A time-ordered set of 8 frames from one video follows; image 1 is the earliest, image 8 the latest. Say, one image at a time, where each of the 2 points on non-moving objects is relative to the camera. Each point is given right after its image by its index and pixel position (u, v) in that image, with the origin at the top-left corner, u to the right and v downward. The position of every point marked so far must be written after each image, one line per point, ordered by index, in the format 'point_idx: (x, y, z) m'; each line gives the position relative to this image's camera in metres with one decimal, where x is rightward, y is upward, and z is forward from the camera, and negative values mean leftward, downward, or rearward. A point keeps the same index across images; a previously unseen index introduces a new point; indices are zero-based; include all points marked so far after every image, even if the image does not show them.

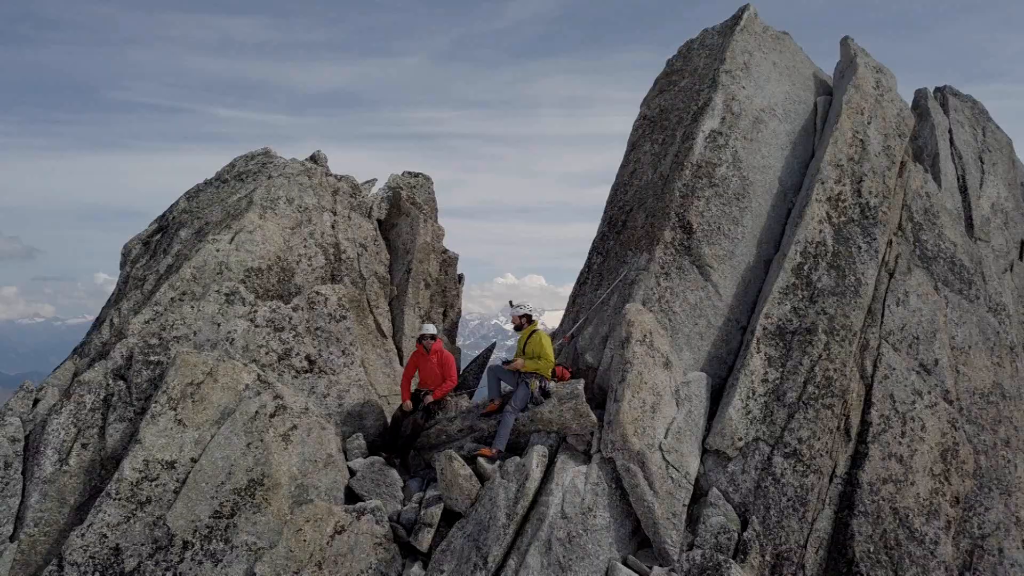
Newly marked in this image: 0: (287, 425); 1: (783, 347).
0: (-4.8, -2.9, +18.1) m
1: (+6.3, -1.4, +19.8) m
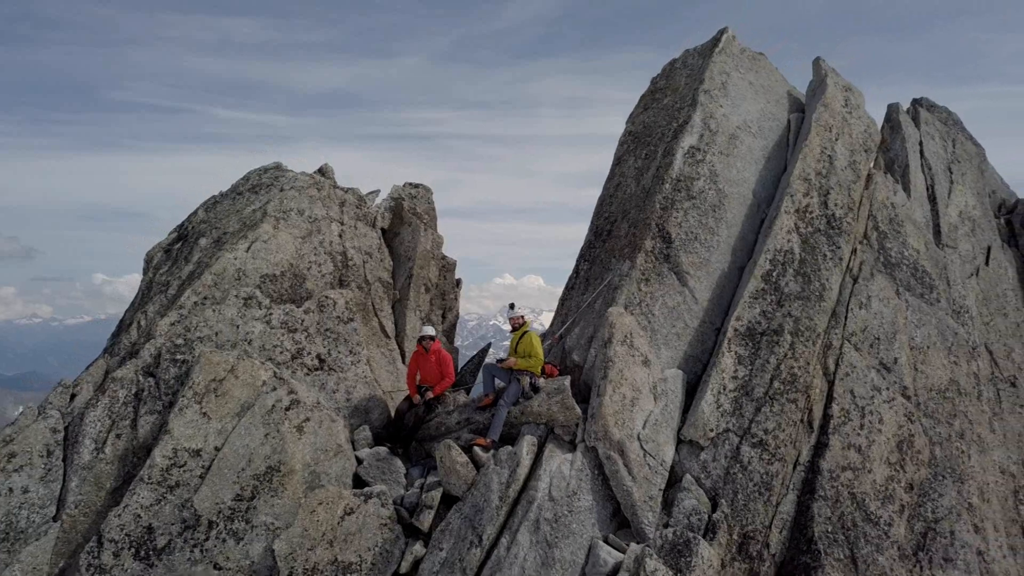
0: (-5.0, -3.0, +20.0) m
1: (+6.2, -1.5, +21.7) m
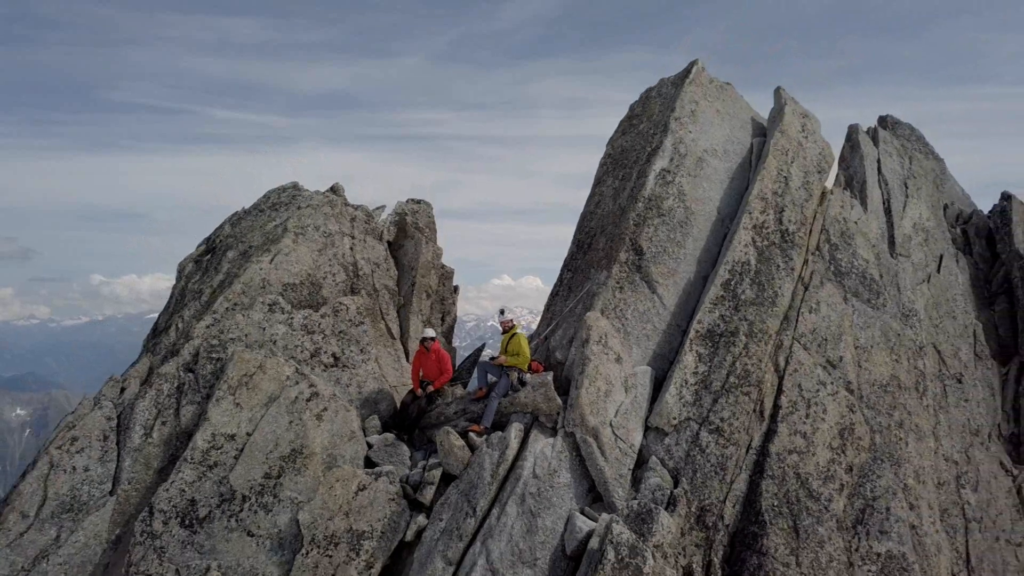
0: (-5.2, -3.2, +23.1) m
1: (+5.9, -1.7, +24.9) m
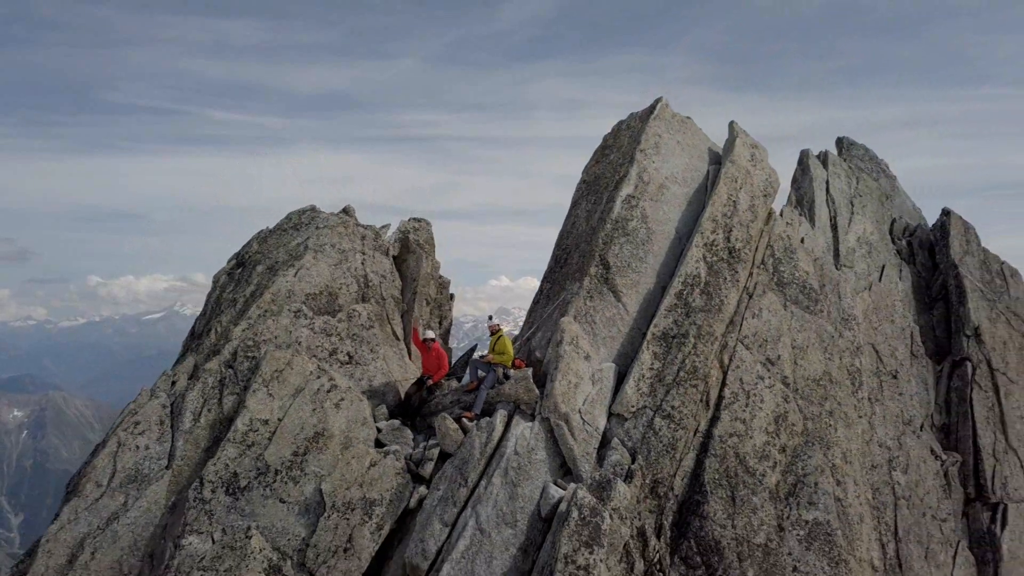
0: (-5.7, -3.6, +27.8) m
1: (+5.4, -2.0, +29.6) m
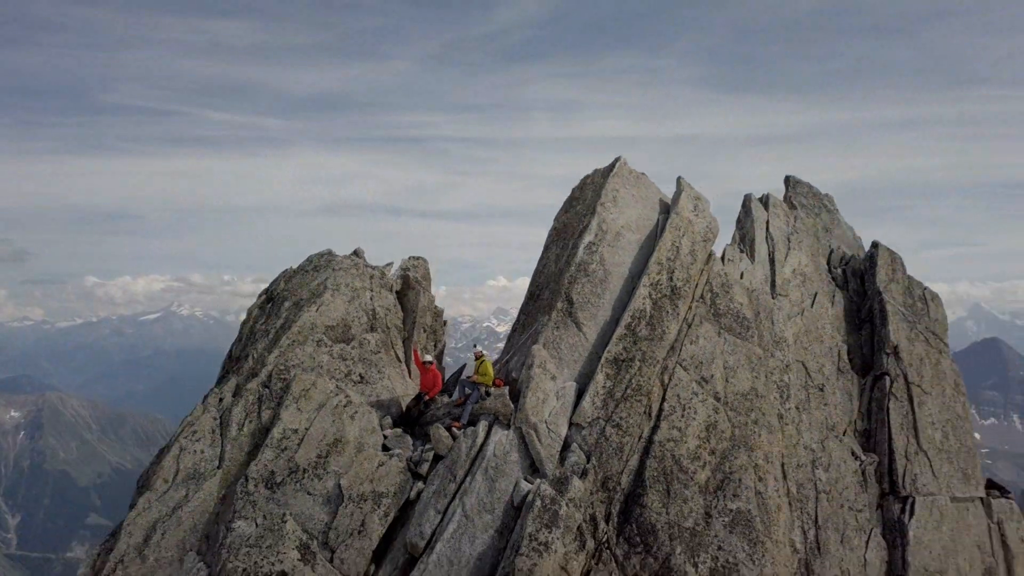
0: (-6.5, -5.0, +34.7) m
1: (+4.6, -3.5, +36.6) m
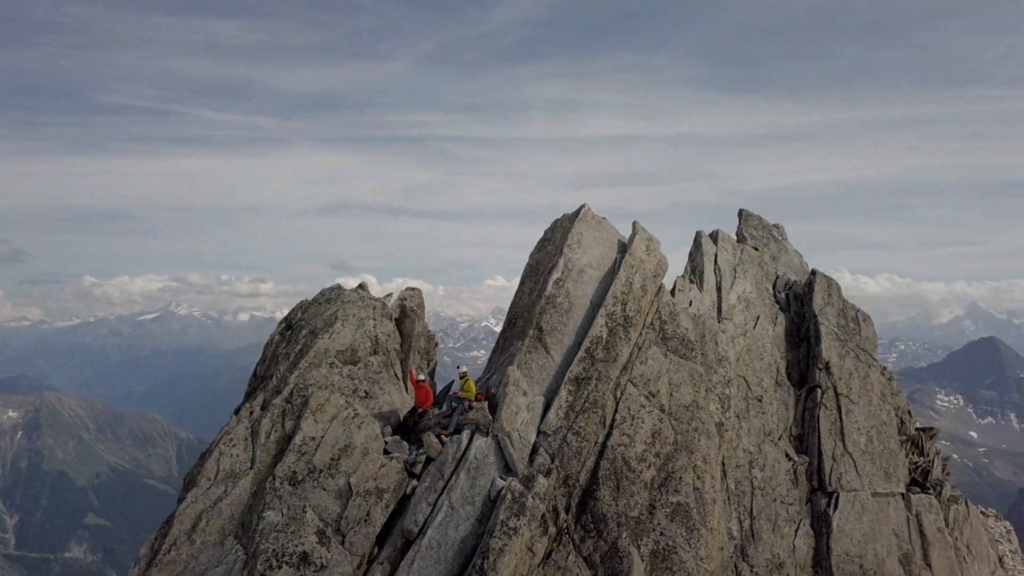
0: (-7.6, -6.7, +42.4) m
1: (+3.5, -5.1, +44.2) m
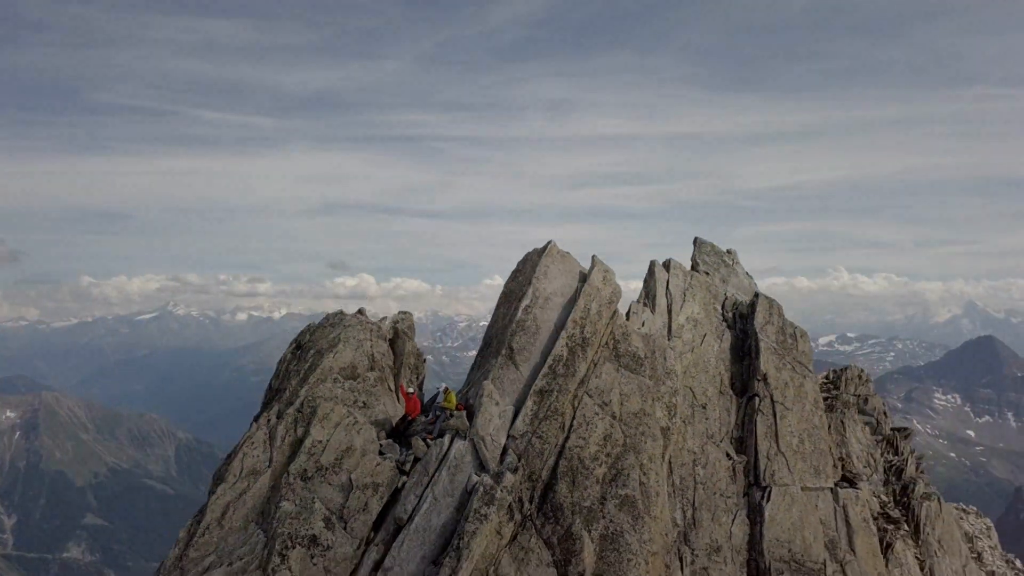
0: (-9.2, -8.4, +50.9) m
1: (+1.9, -6.8, +52.8) m
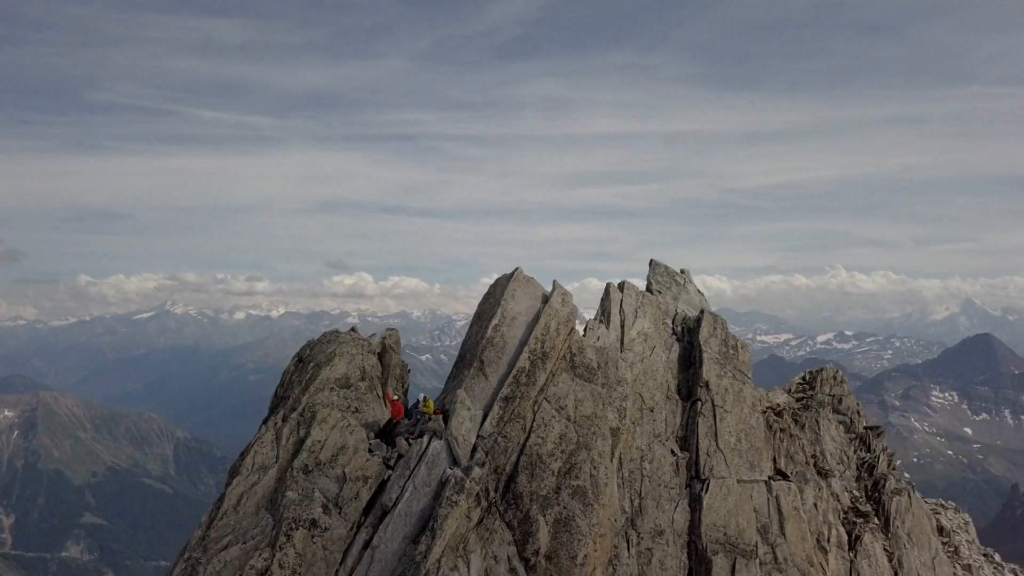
0: (-11.5, -10.1, +60.4) m
1: (-0.4, -8.5, +62.3) m
